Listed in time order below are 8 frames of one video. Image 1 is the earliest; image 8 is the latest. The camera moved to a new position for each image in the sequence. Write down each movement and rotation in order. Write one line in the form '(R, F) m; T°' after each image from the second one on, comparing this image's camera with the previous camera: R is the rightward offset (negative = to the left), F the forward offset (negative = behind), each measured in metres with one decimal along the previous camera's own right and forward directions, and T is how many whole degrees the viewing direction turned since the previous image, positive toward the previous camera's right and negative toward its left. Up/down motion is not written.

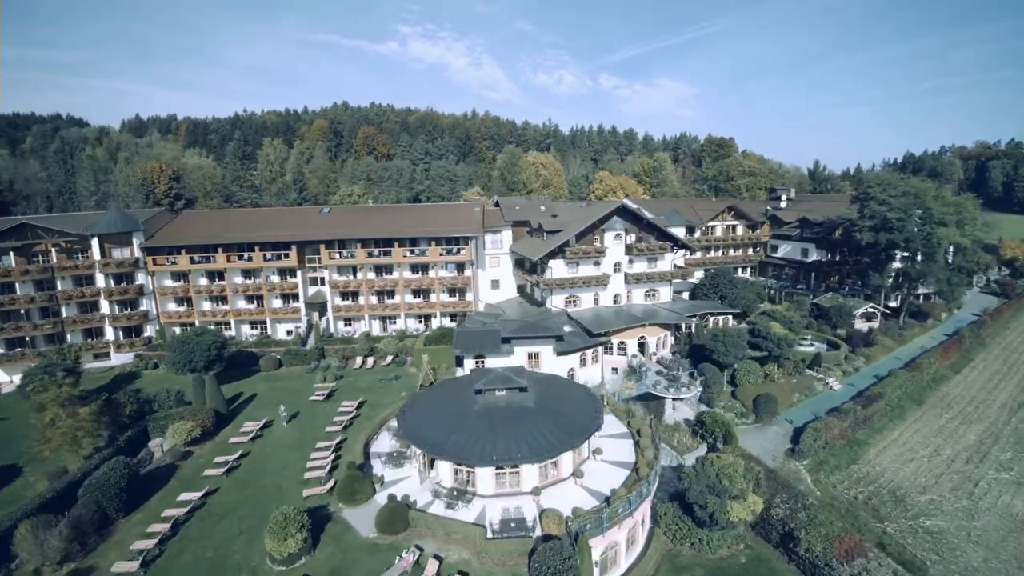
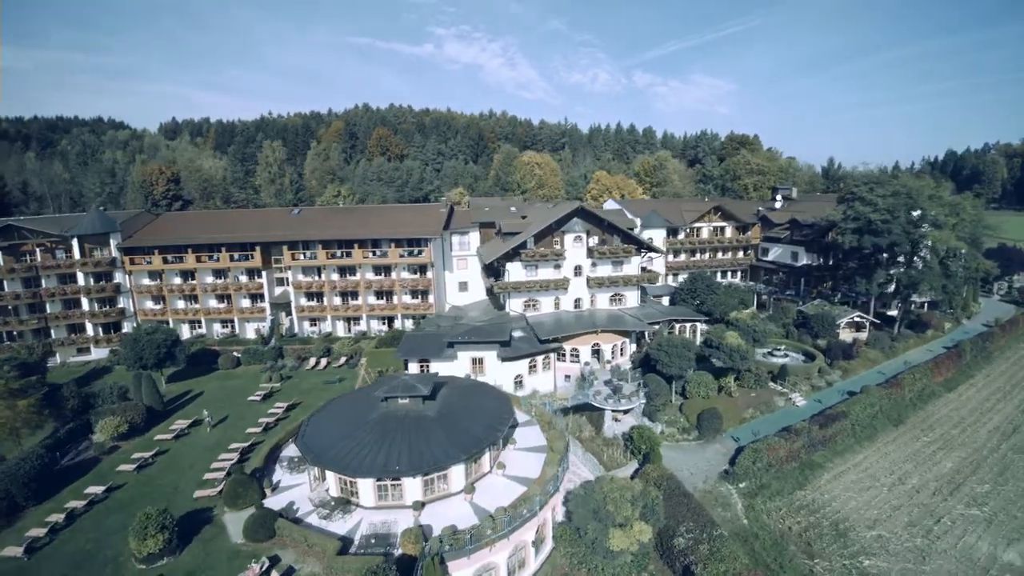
(+7.9, +1.6) m; -5°
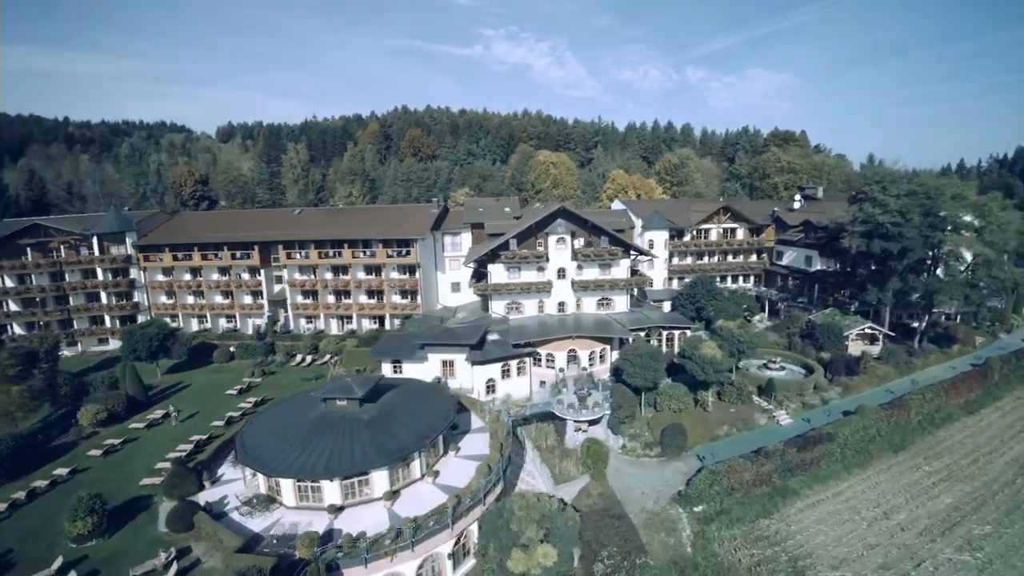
(+6.4, +1.3) m; -6°
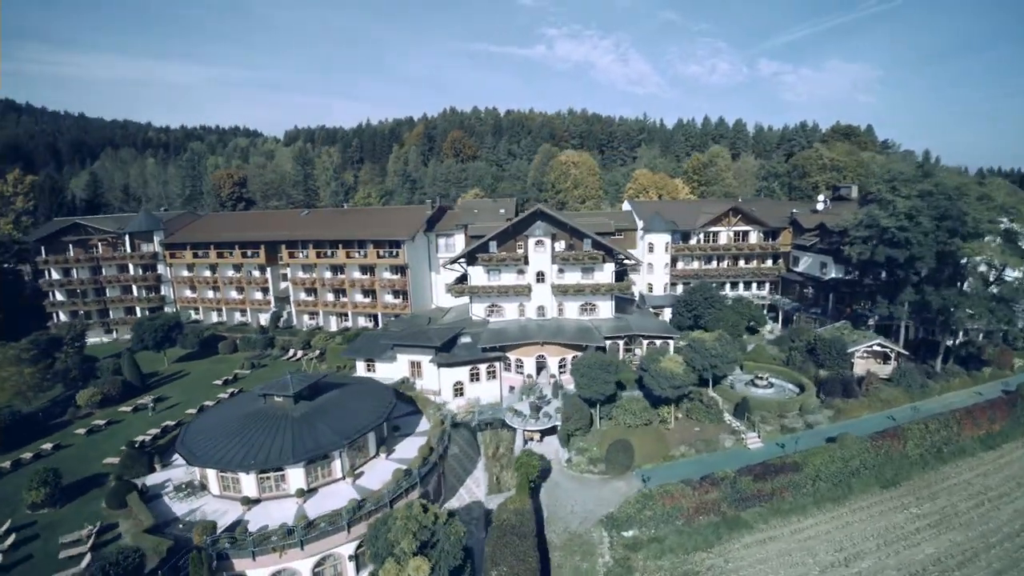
(+7.7, +1.3) m; -7°
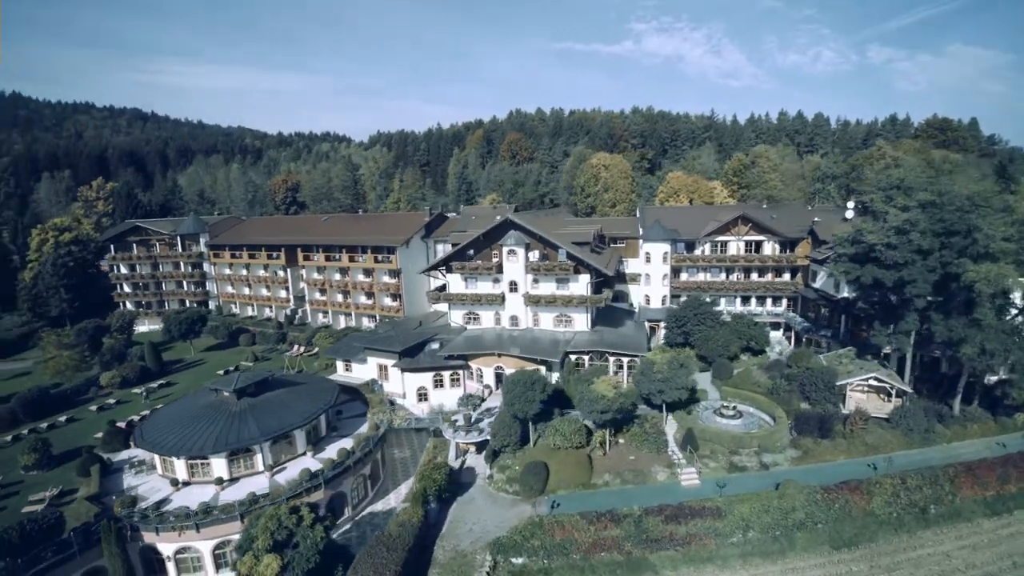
(+9.9, +1.3) m; -10°
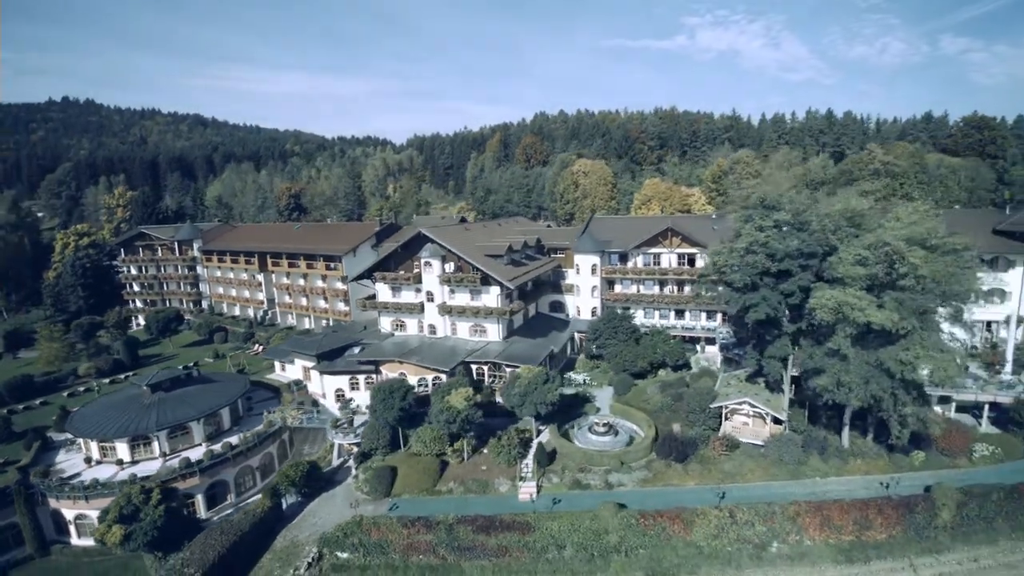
(+12.5, -0.7) m; -7°
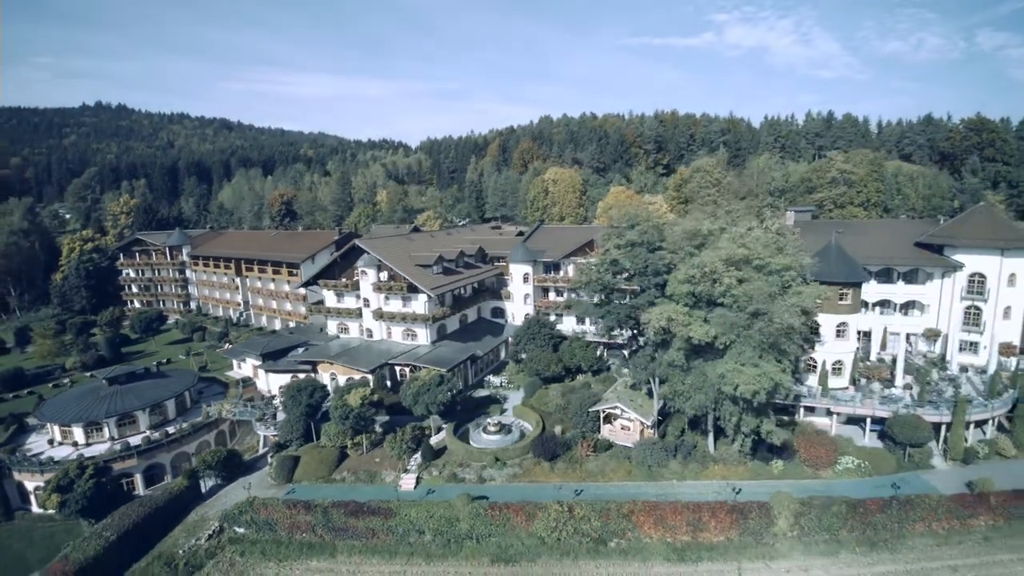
(+9.8, -2.7) m; -3°
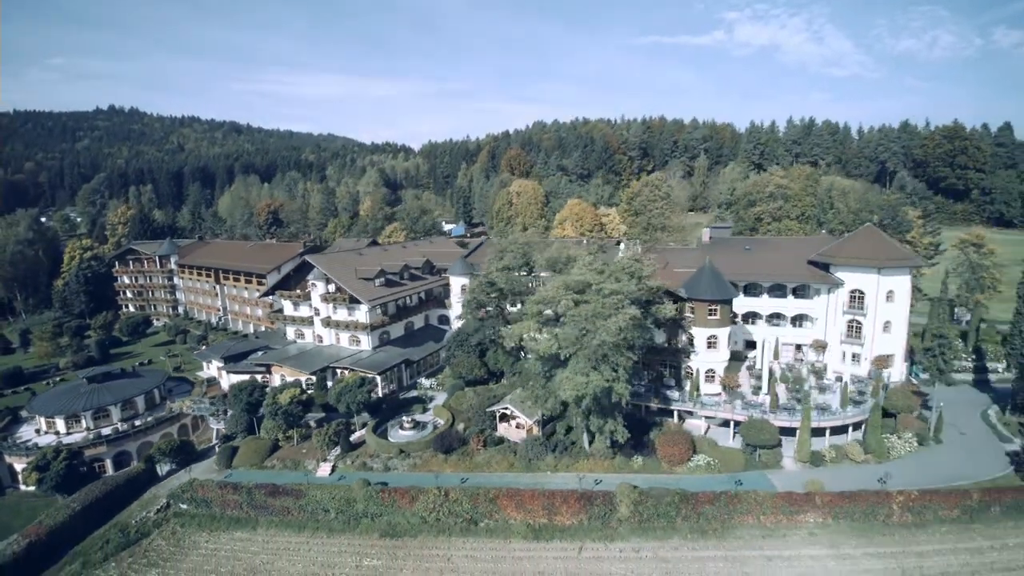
(+9.0, -4.9) m; -2°
